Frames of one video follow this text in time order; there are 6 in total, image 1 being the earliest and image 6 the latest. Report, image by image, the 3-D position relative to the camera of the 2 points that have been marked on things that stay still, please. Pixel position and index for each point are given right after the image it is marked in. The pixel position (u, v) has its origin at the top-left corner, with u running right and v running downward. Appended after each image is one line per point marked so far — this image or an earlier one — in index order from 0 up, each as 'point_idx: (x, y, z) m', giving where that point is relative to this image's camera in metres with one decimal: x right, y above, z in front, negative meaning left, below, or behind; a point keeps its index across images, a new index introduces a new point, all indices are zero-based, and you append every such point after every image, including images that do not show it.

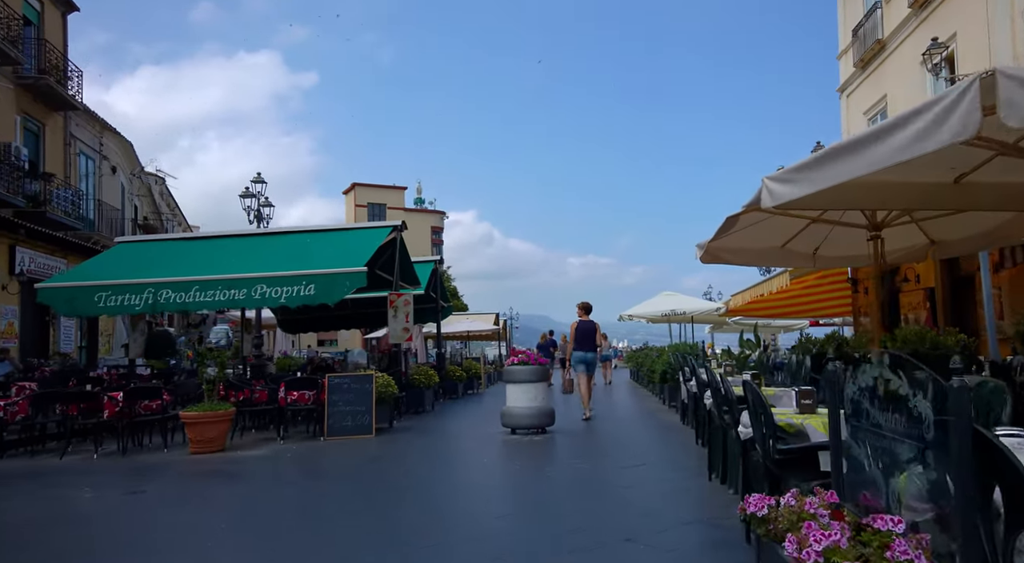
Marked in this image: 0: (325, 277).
0: (-2.9, +0.1, +11.0) m
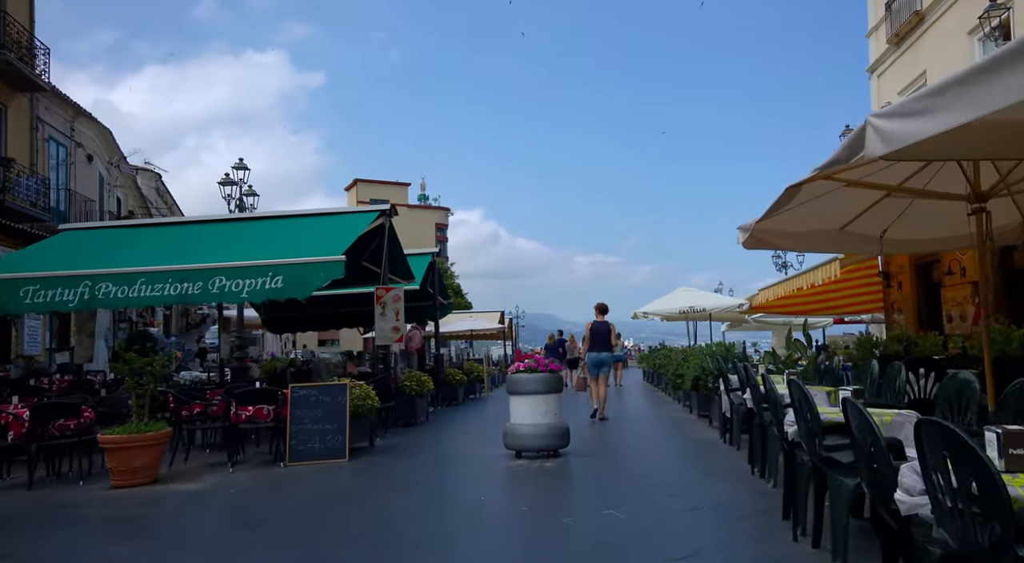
0: (-2.8, +0.2, +9.3) m
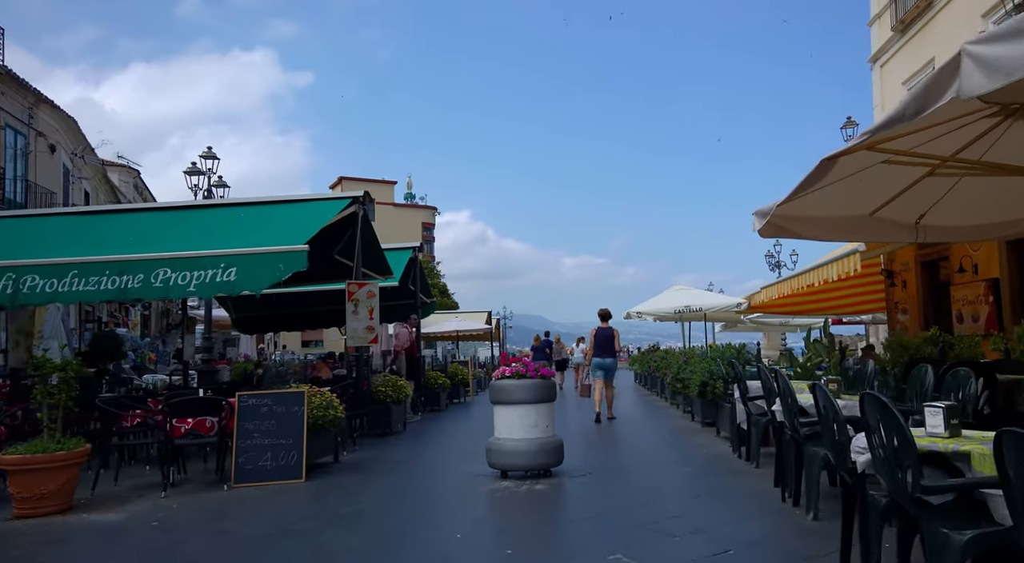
0: (-3.0, +0.3, +8.2) m
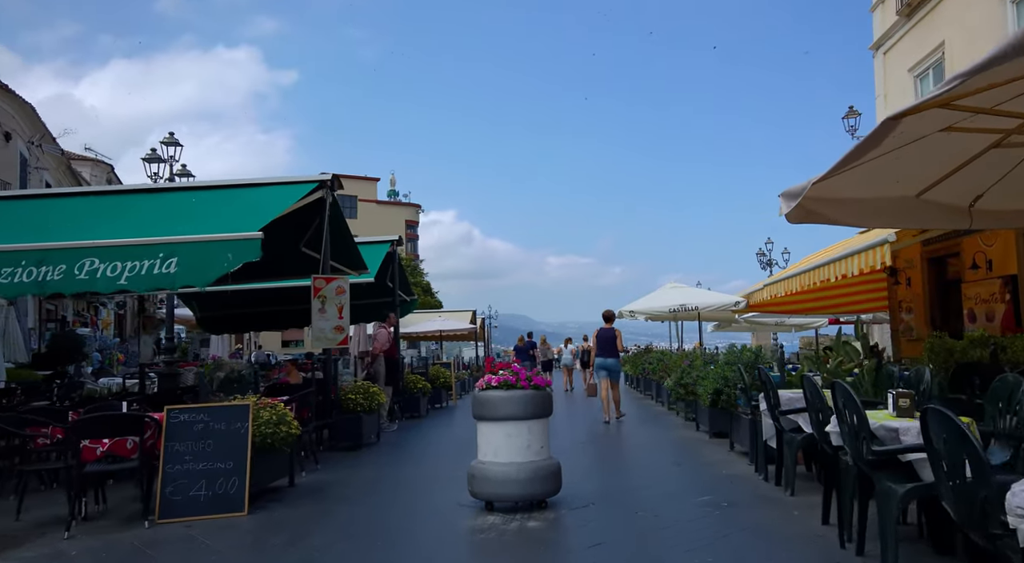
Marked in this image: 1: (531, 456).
0: (-3.1, +0.4, +7.0) m
1: (+0.1, -1.3, +5.2) m
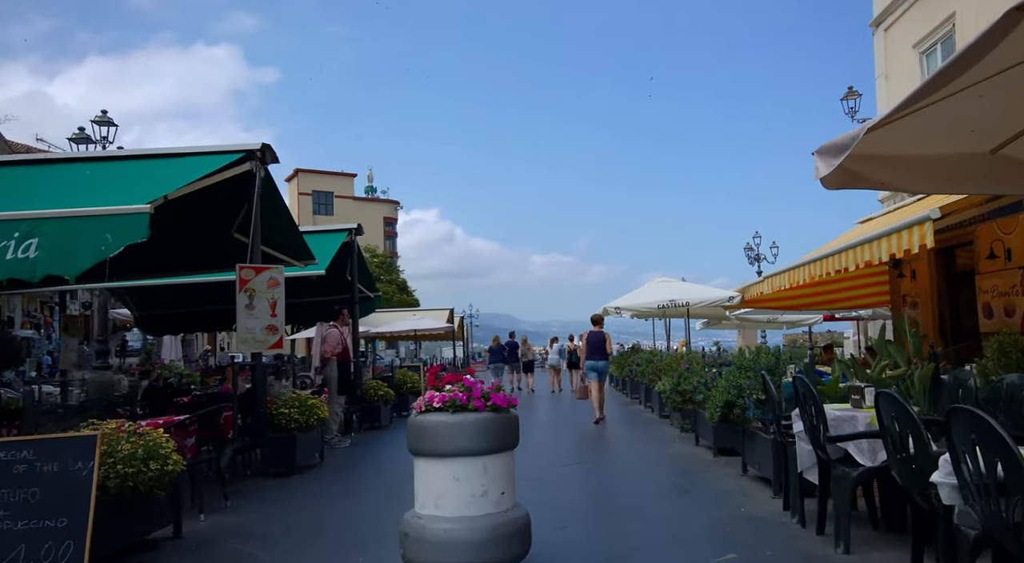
0: (-3.4, +0.4, +5.4) m
1: (-0.1, -1.2, +3.7) m
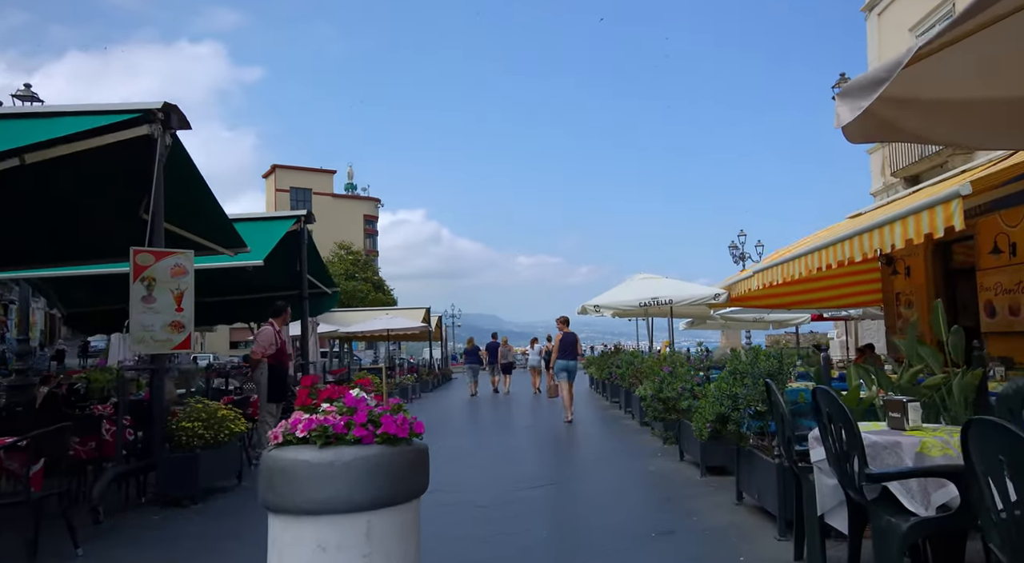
0: (-3.8, +0.6, +4.1) m
1: (-0.5, -1.1, +2.5) m
